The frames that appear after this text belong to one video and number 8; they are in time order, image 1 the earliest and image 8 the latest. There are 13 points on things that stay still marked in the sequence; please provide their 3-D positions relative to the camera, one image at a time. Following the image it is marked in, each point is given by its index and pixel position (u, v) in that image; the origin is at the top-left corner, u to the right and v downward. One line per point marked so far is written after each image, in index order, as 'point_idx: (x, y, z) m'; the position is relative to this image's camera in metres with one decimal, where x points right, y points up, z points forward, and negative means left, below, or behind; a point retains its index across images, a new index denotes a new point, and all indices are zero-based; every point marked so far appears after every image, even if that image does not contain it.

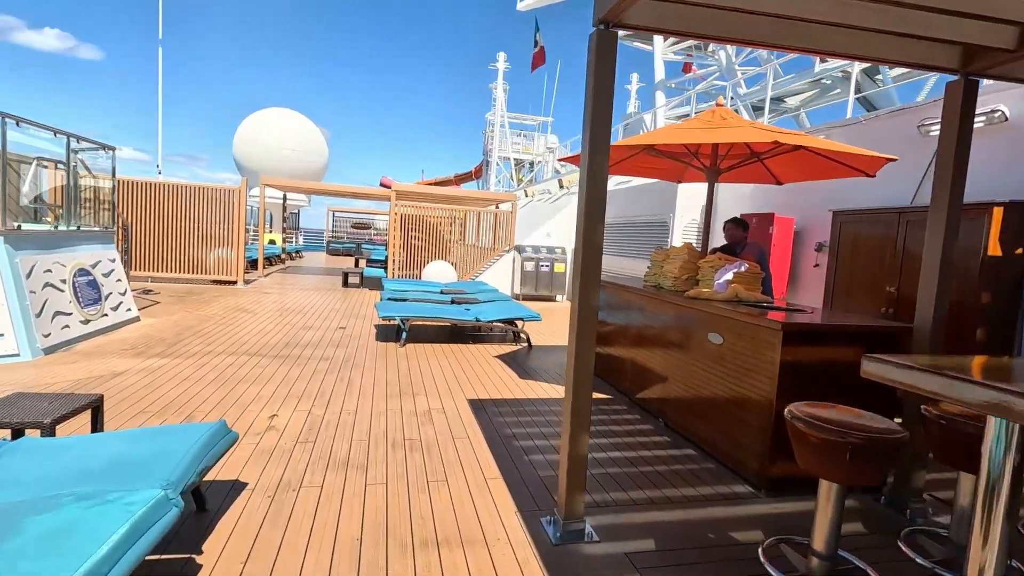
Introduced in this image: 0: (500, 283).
0: (-0.3, +0.1, +12.5) m
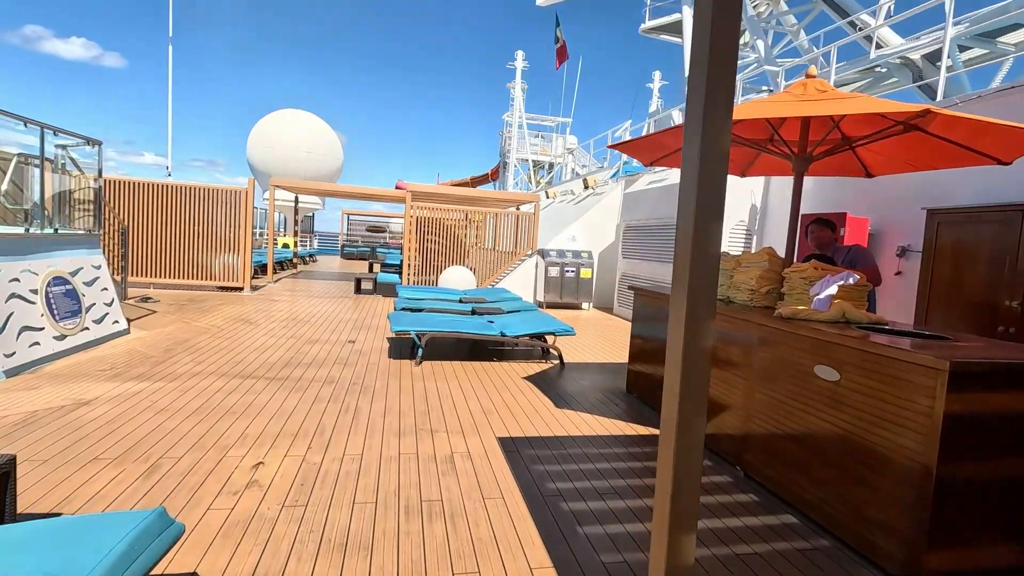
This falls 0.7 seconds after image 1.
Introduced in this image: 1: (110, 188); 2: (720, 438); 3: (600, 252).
0: (+0.2, 0.0, +11.7) m
1: (-7.3, +1.8, +9.6) m
2: (+1.5, -1.0, +3.7) m
3: (+2.0, +0.8, +11.8) m
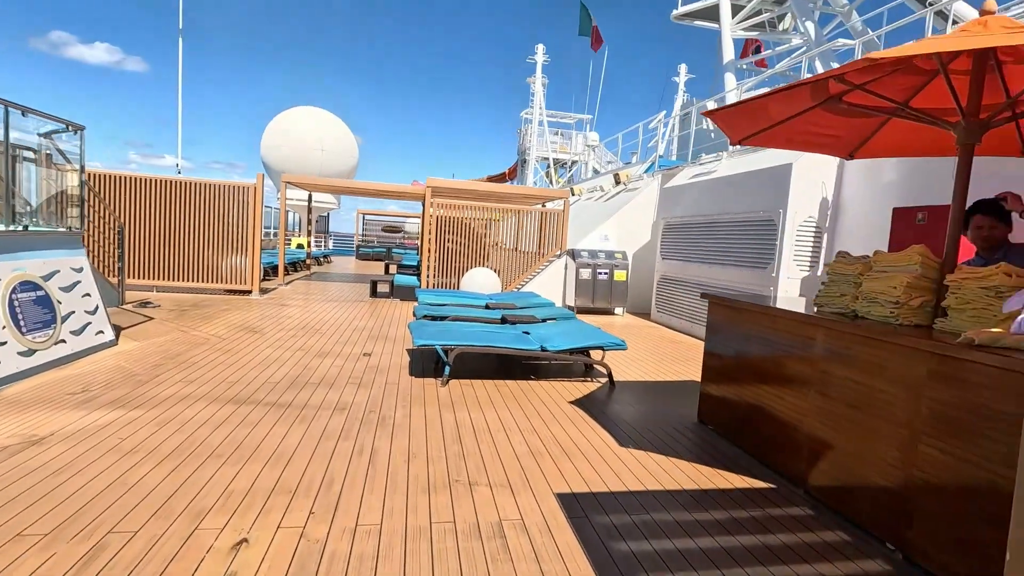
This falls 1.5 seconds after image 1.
0: (+0.8, -0.1, +10.8) m
1: (-6.8, +1.8, +9.0) m
2: (+1.8, -1.1, +2.8) m
3: (+2.5, +0.7, +10.9) m
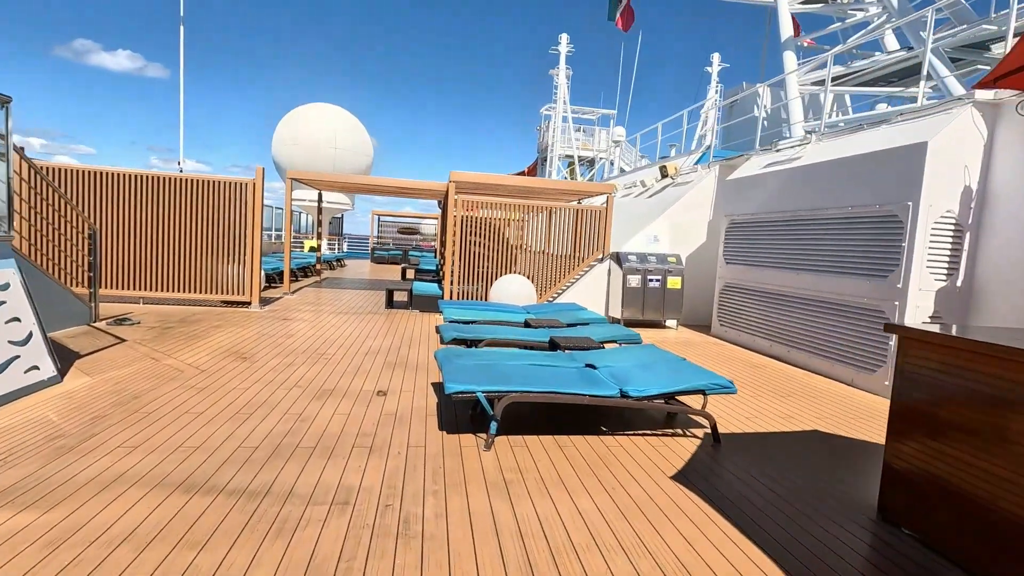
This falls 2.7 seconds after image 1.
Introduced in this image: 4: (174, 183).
0: (+1.4, -0.2, +9.4) m
1: (-6.3, +1.6, +7.8) m
2: (+2.2, -1.2, +1.4) m
3: (+3.2, +0.6, +9.4) m
4: (-5.2, +1.6, +8.1) m
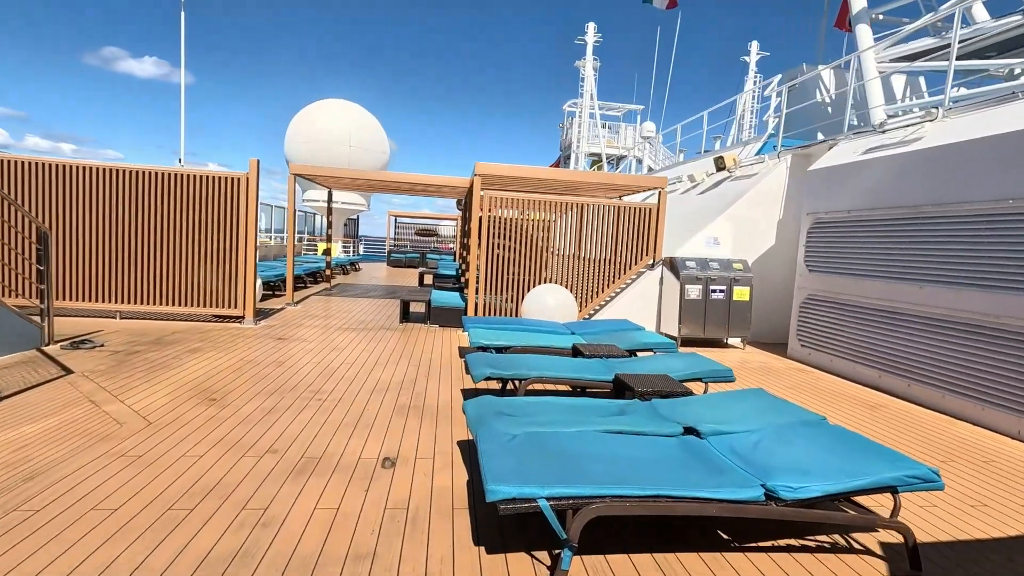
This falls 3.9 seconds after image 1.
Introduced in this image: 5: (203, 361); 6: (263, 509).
0: (+1.9, -0.4, +8.0) m
1: (-5.8, +1.4, +6.7) m
2: (+2.5, -1.4, 0.0) m
3: (+3.7, +0.4, +8.0) m
4: (-4.7, +1.4, +6.9) m
5: (-3.1, -0.7, +5.4) m
6: (-1.2, -1.1, +2.6) m
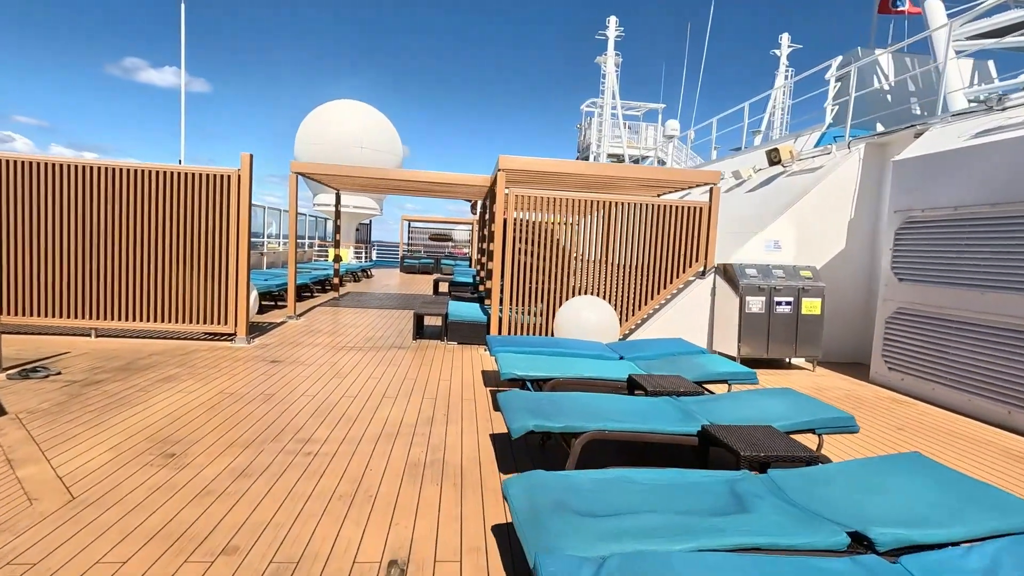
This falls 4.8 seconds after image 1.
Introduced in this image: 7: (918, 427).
0: (+2.3, -0.6, +7.0) m
1: (-5.4, +1.3, +5.8) m
2: (+2.7, -1.5, -1.1) m
3: (+4.1, +0.3, +6.9) m
4: (-4.3, +1.3, +6.0) m
5: (-2.8, -0.9, +4.4) m
6: (-1.0, -1.2, +1.6) m
7: (+3.5, -1.2, +4.5) m
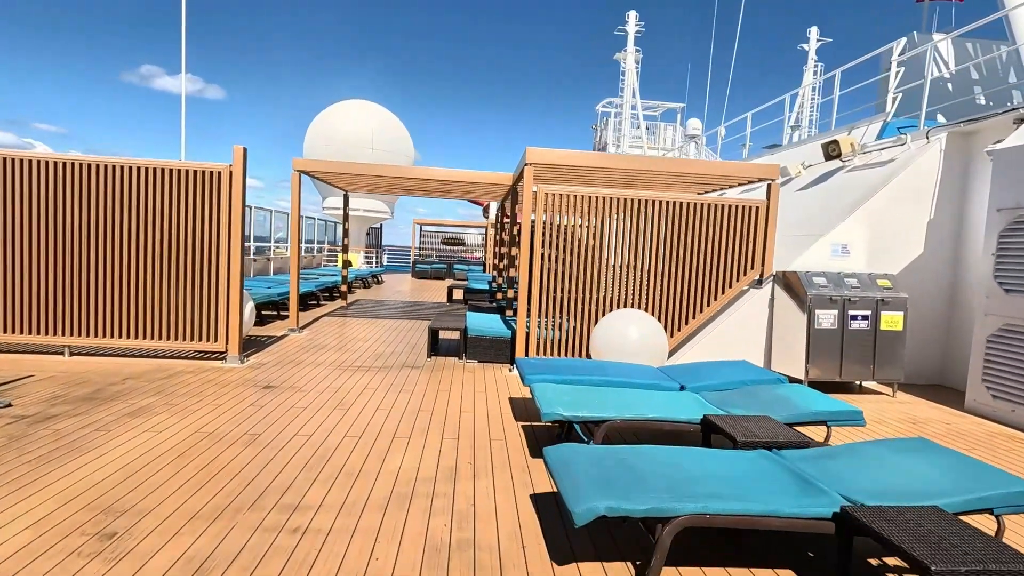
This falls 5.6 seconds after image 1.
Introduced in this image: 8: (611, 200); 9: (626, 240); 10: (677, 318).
0: (+2.7, -0.7, +6.1) m
1: (-5.1, +1.1, +5.1) m
2: (+2.8, -1.5, -2.0) m
3: (+4.4, +0.1, +5.9) m
4: (-4.0, +1.2, +5.2) m
5: (-2.5, -1.0, +3.6) m
6: (-0.8, -1.3, +0.8) m
7: (+3.7, -1.3, +3.6) m
8: (+1.1, +1.0, +5.9) m
9: (+1.3, +0.5, +6.0) m
10: (+1.9, -0.4, +6.1) m
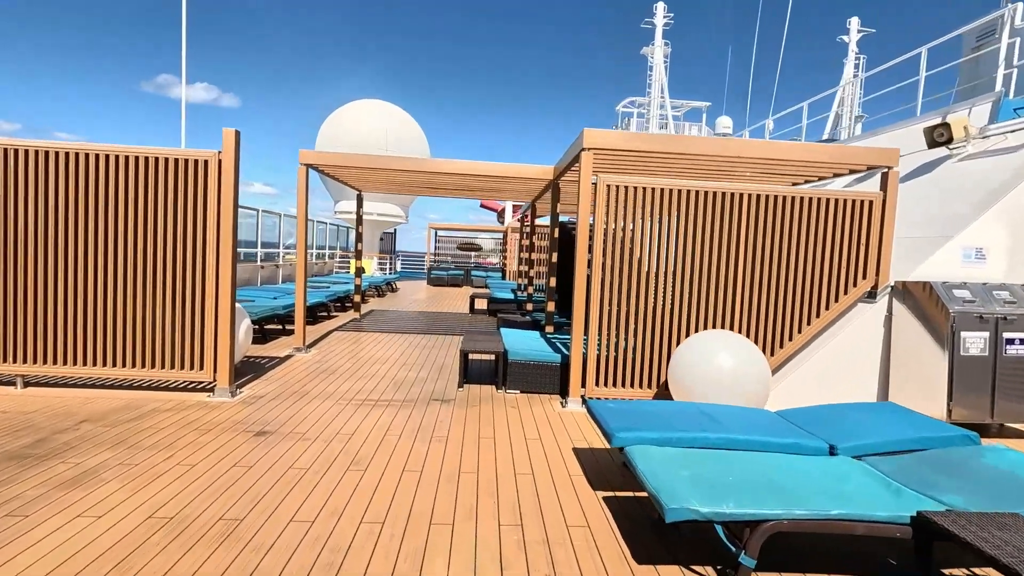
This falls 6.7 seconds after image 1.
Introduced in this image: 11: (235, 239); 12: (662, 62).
0: (+3.1, -0.8, +4.9) m
1: (-4.7, +1.0, +4.1) m
2: (+3.1, -1.6, -3.2) m
3: (+4.9, 0.0, +4.7) m
4: (-3.6, +1.0, +4.2) m
5: (-2.1, -1.1, +2.6) m
6: (-0.4, -1.4, -0.3) m
7: (+4.2, -1.4, +2.4) m
8: (+1.6, +0.8, +4.8) m
9: (+1.7, +0.4, +4.9) m
10: (+2.4, -0.5, +4.9) m
11: (-2.3, +0.4, +4.2) m
12: (+5.6, +8.3, +19.5) m
